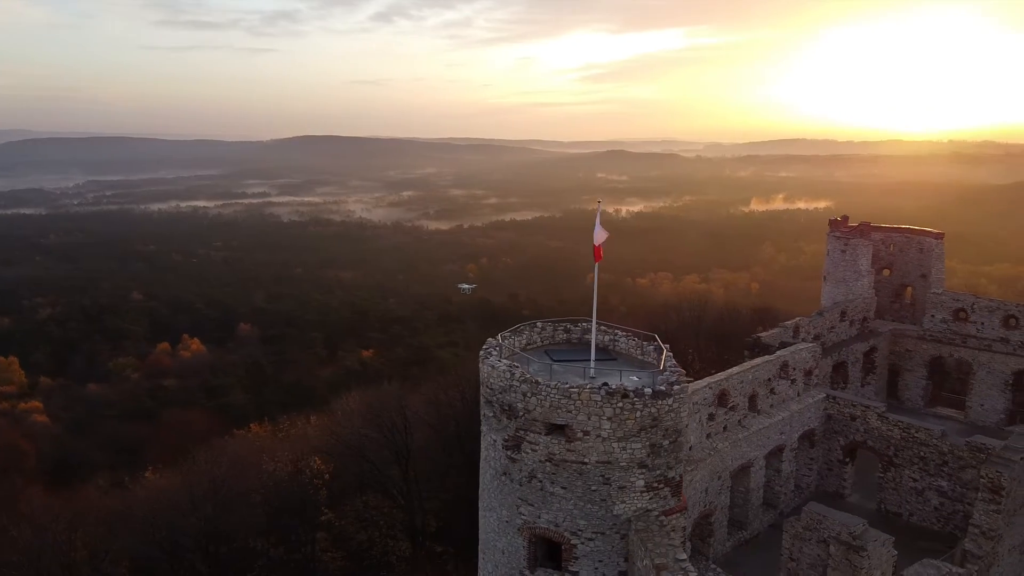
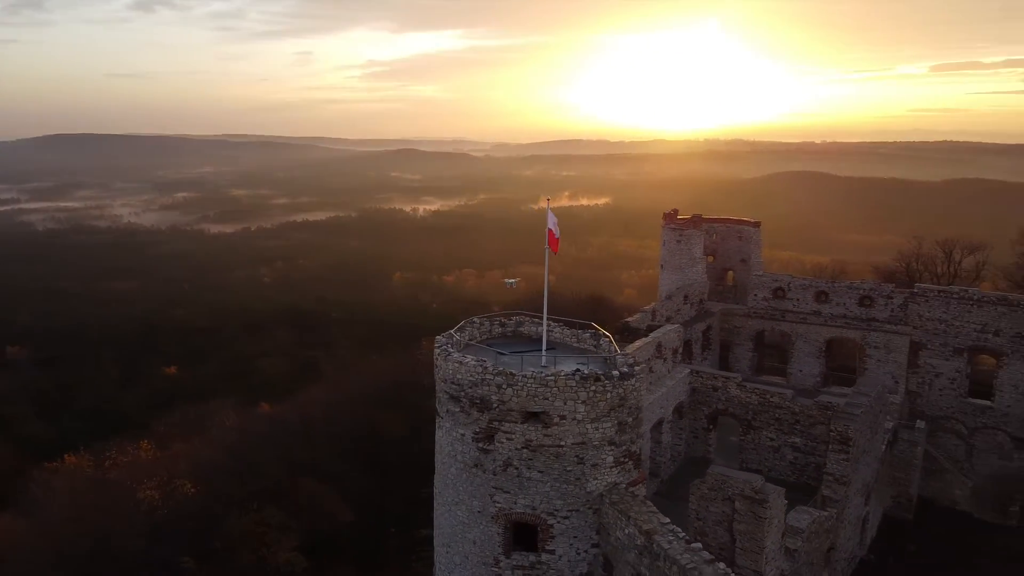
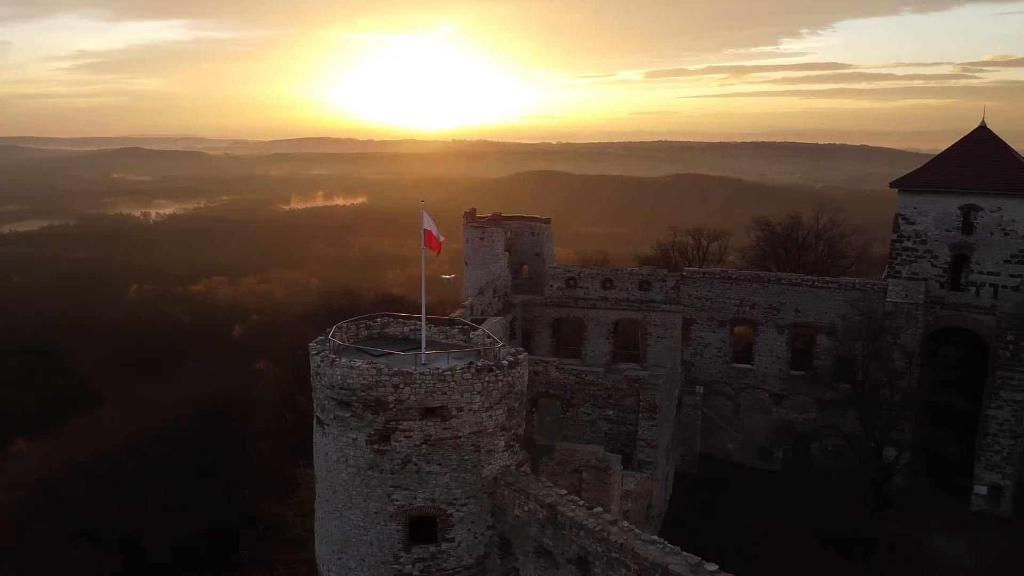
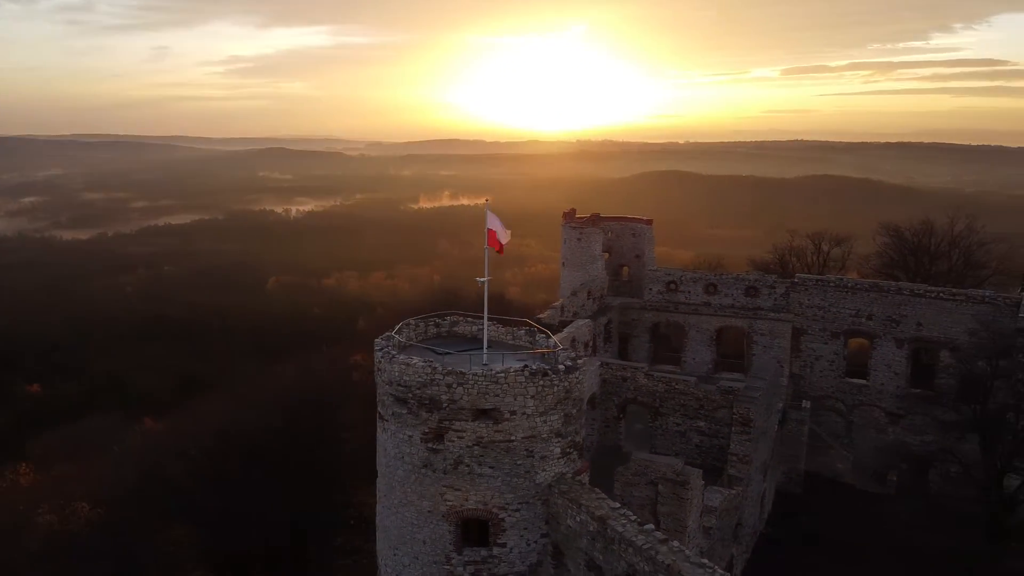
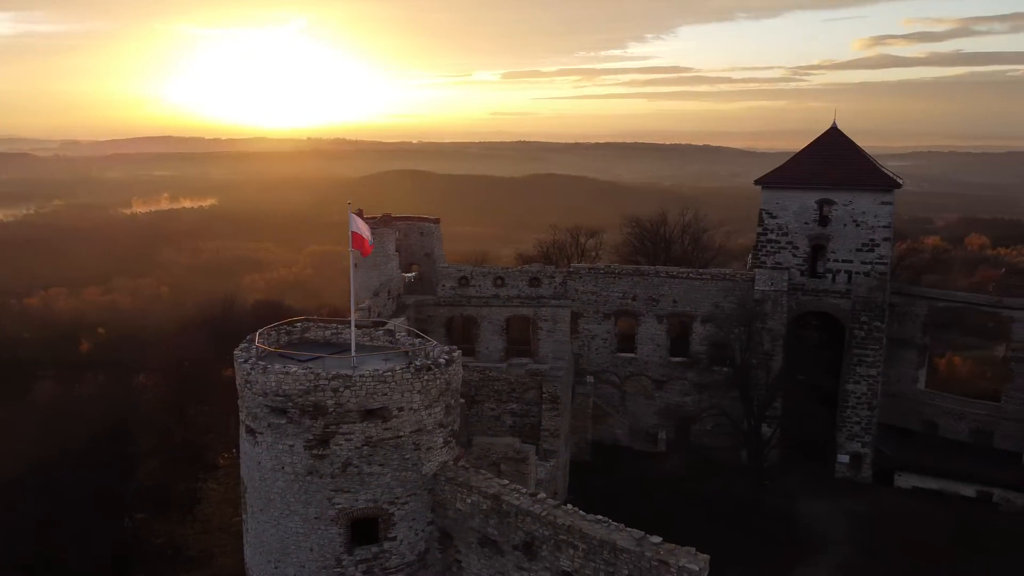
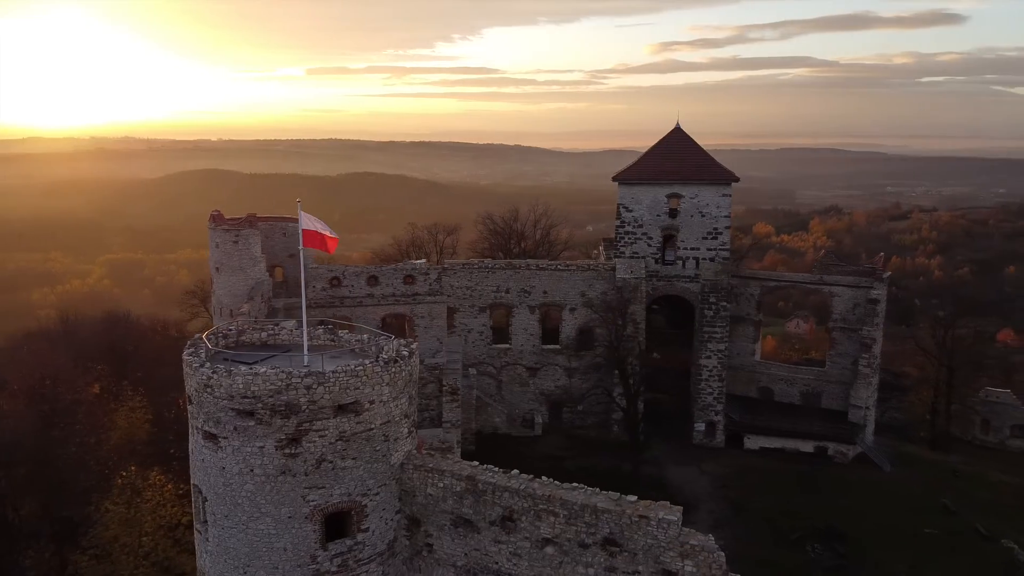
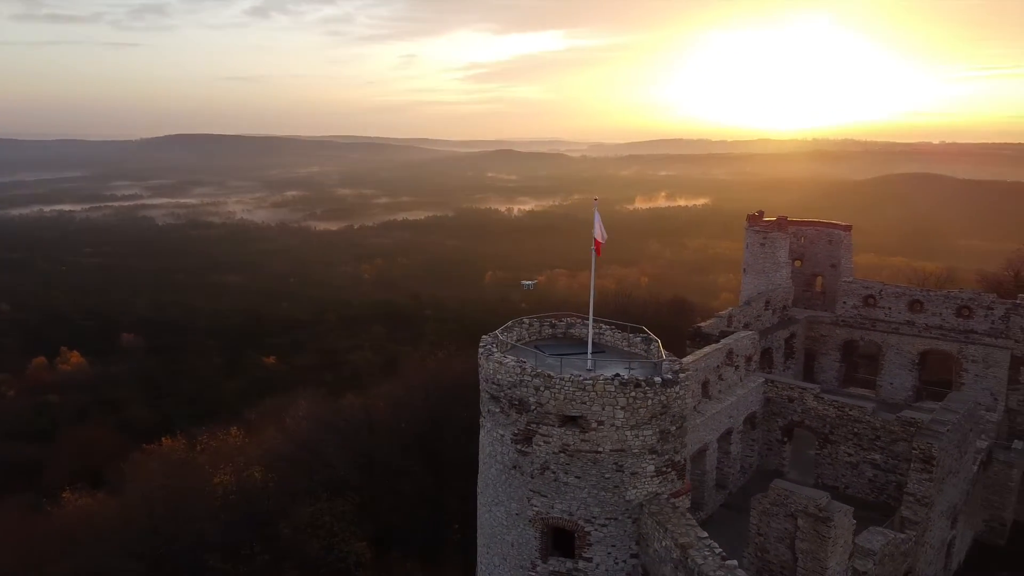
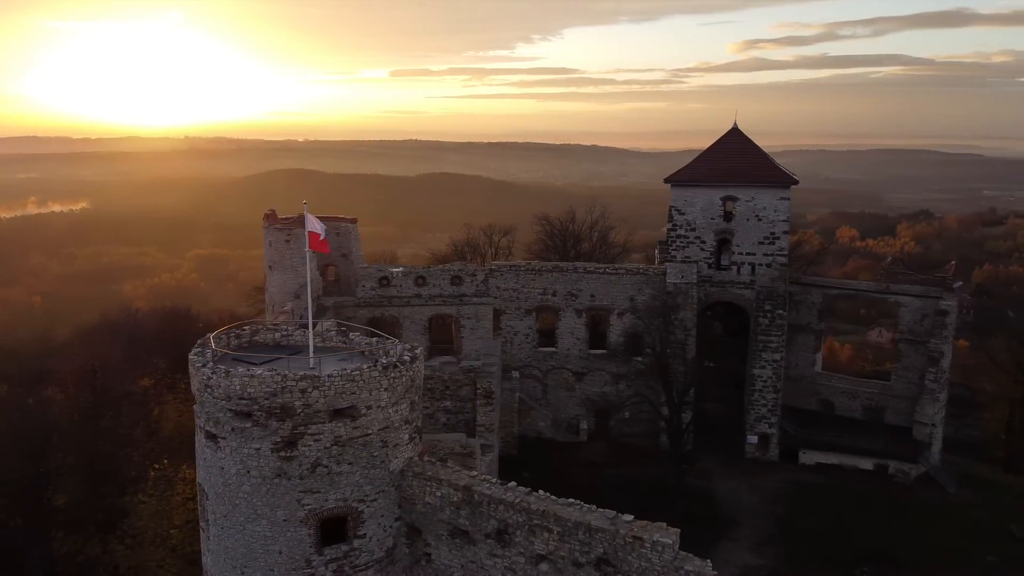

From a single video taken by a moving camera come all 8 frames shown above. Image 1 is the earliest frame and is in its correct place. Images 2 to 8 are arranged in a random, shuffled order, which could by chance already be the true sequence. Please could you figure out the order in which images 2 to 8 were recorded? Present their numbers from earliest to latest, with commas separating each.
7, 2, 4, 3, 5, 8, 6
